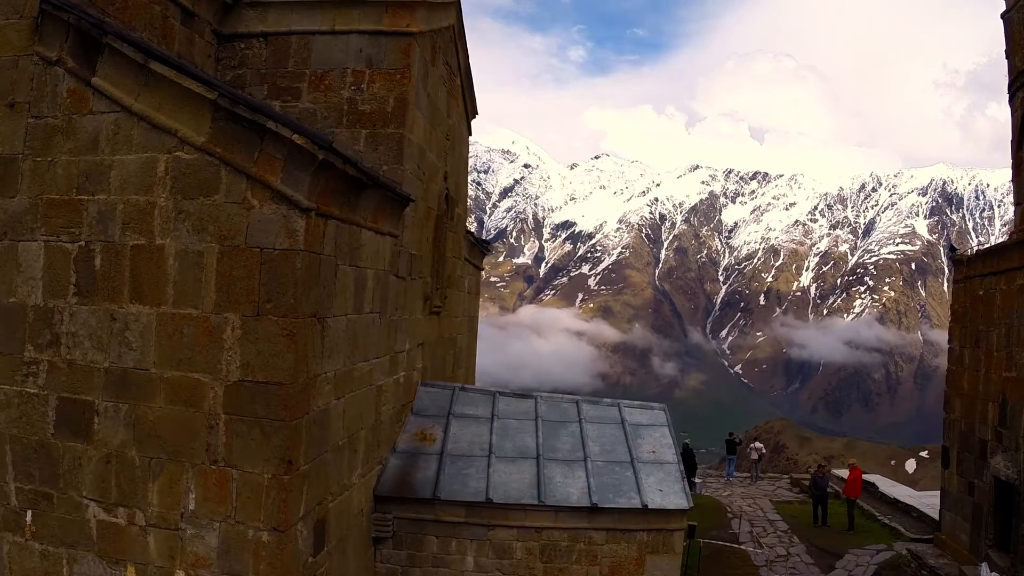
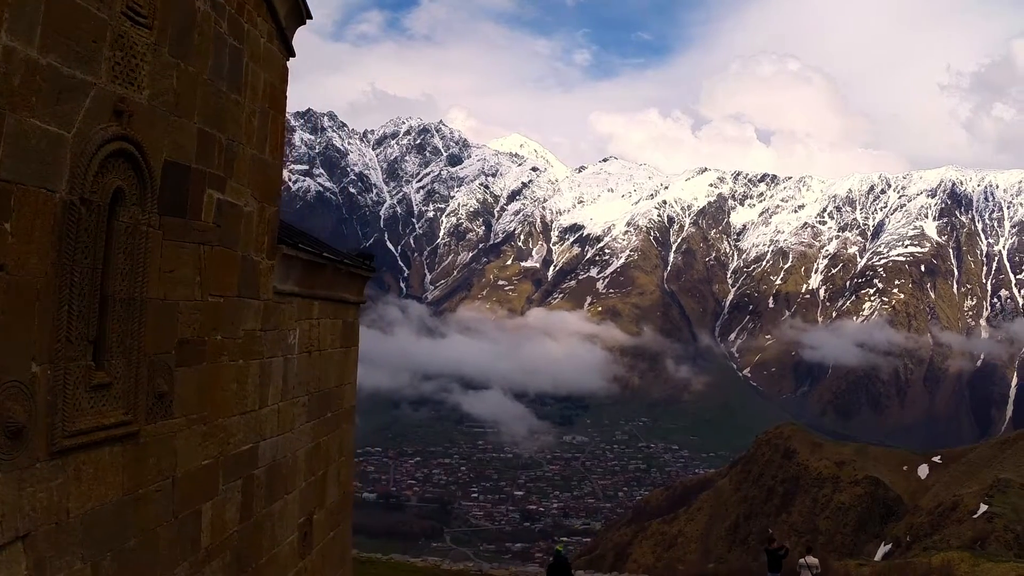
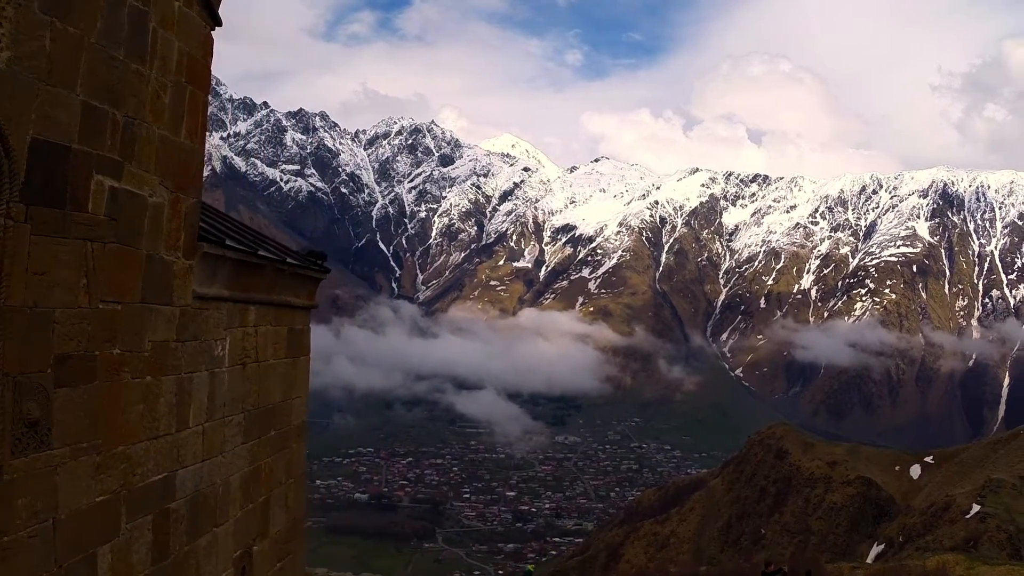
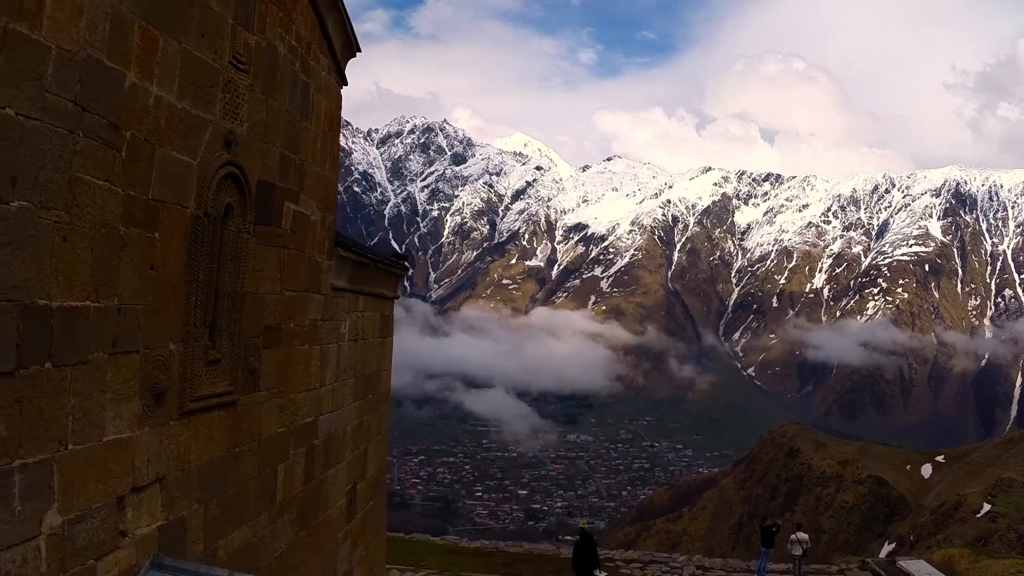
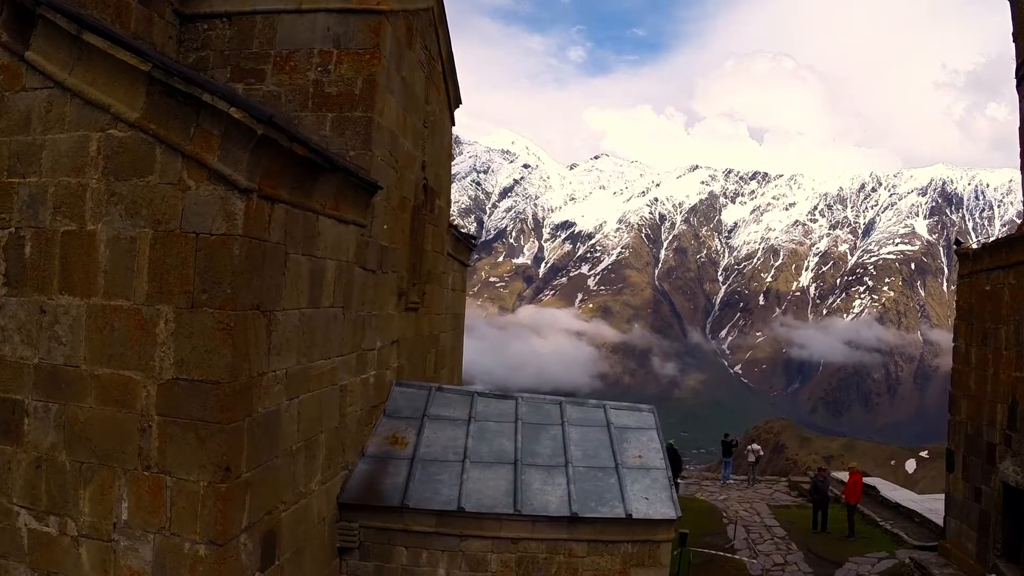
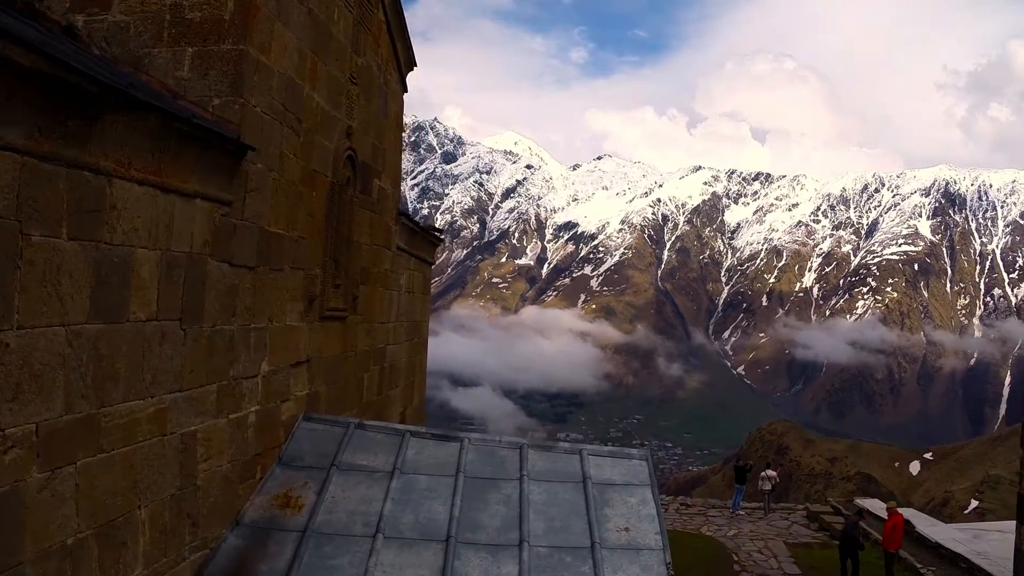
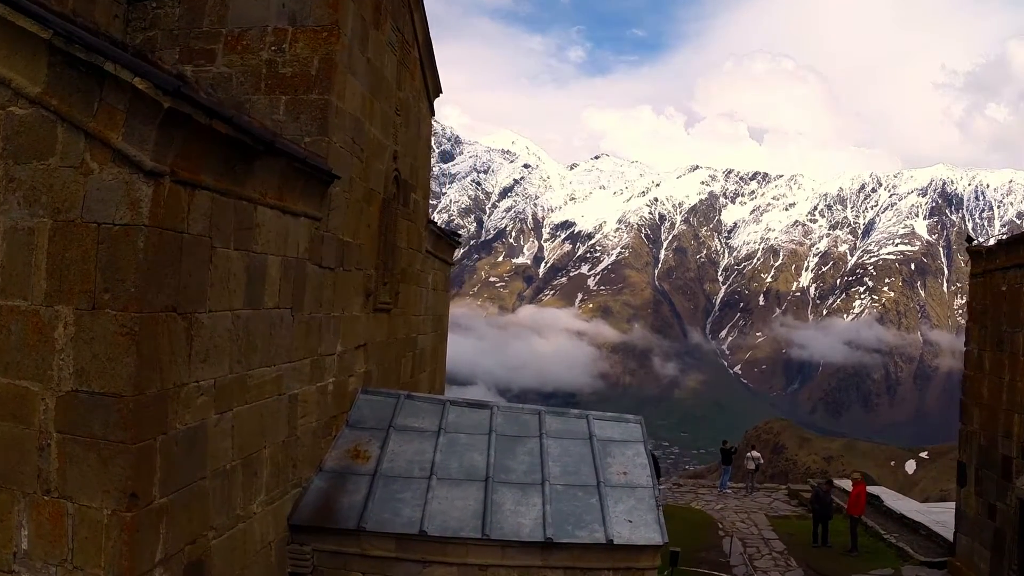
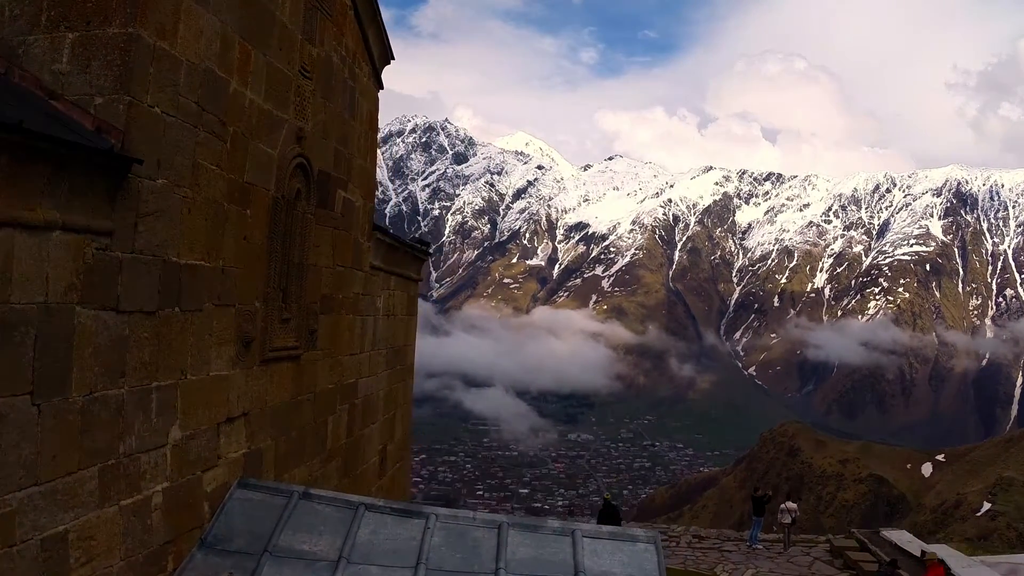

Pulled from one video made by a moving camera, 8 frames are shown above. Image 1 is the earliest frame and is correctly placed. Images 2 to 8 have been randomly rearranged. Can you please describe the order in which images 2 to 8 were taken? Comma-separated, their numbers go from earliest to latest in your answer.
5, 7, 6, 8, 4, 2, 3
